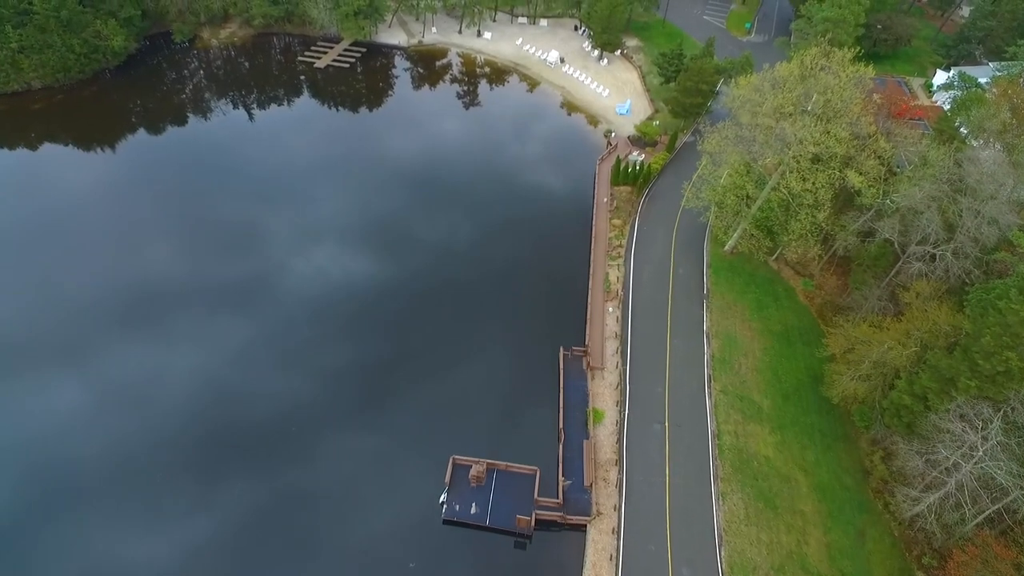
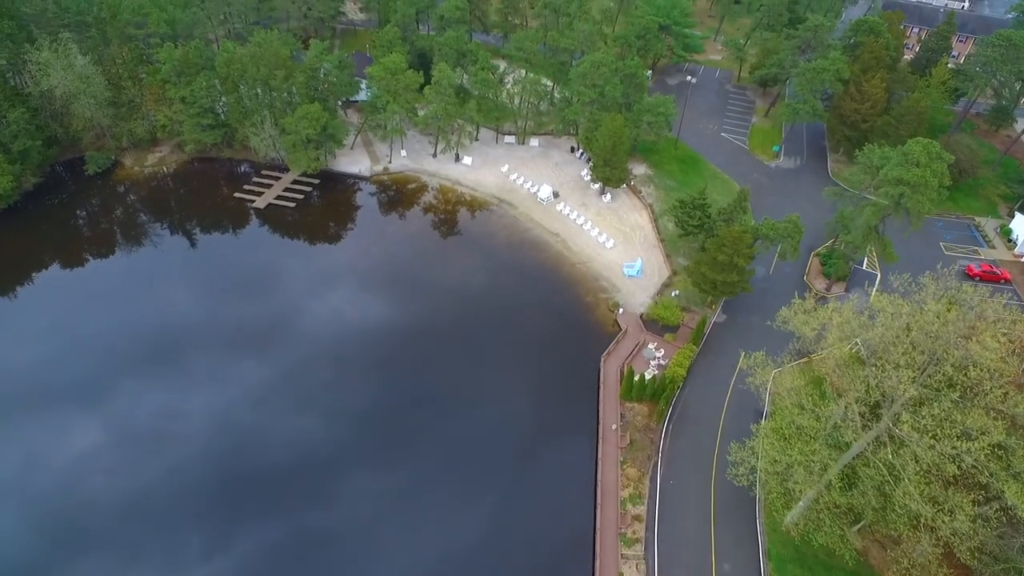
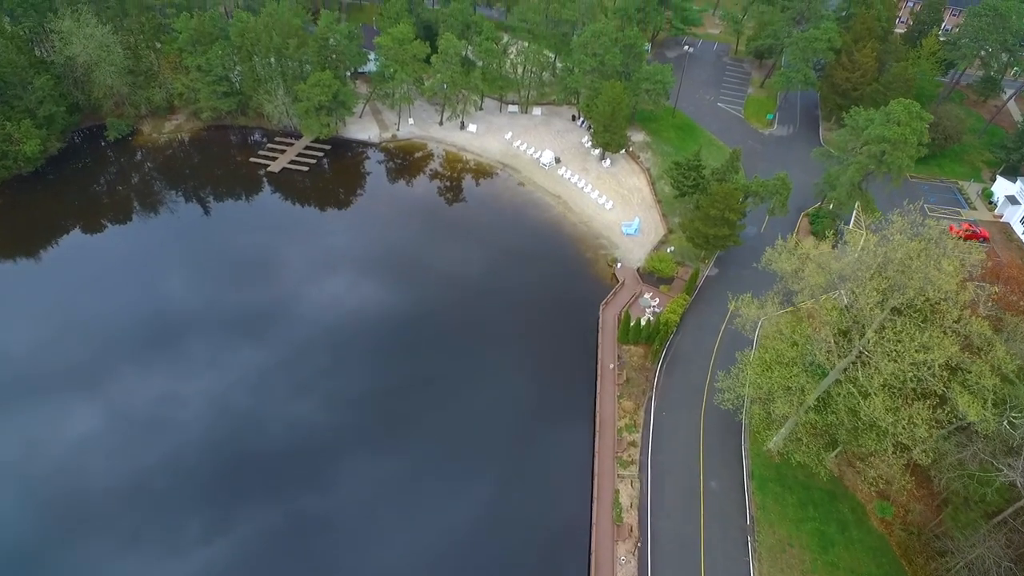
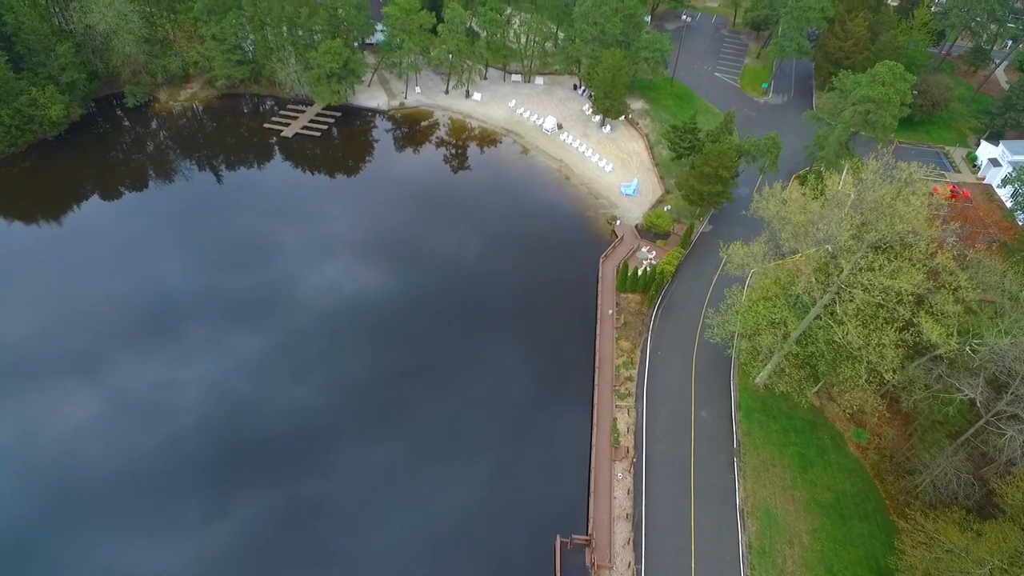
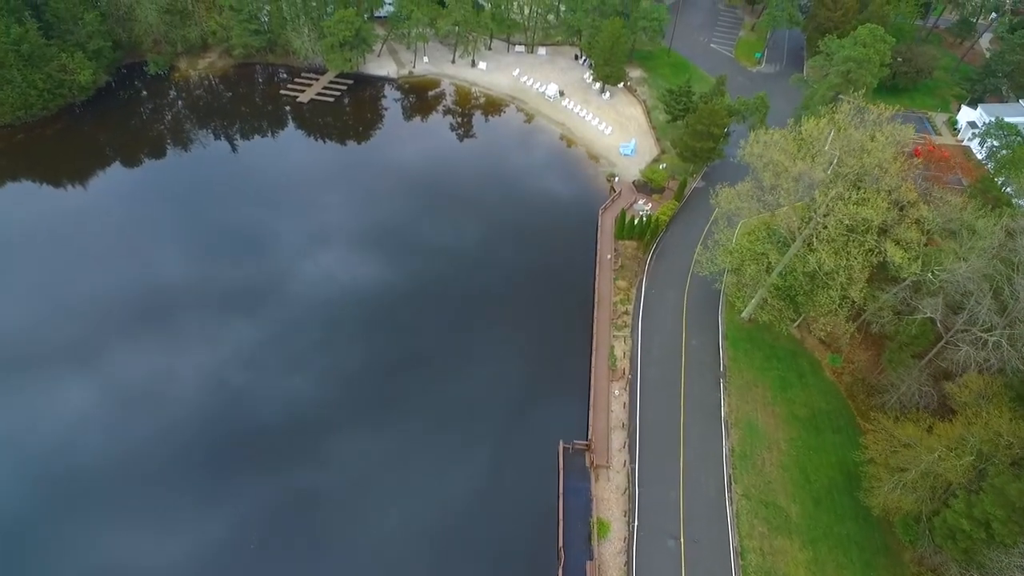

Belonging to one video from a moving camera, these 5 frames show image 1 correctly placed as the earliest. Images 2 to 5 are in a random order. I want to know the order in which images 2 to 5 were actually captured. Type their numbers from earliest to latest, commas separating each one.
5, 4, 3, 2
